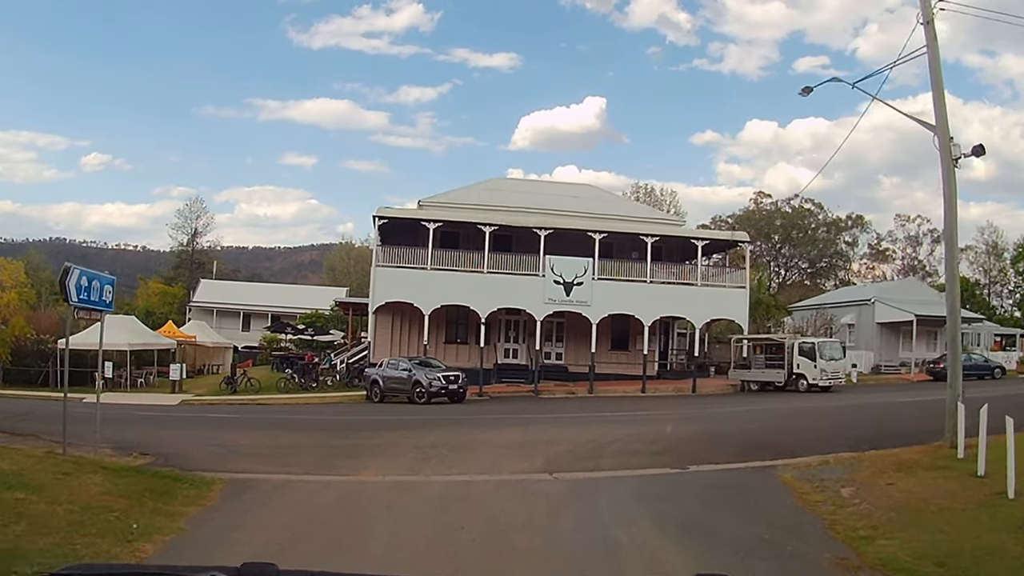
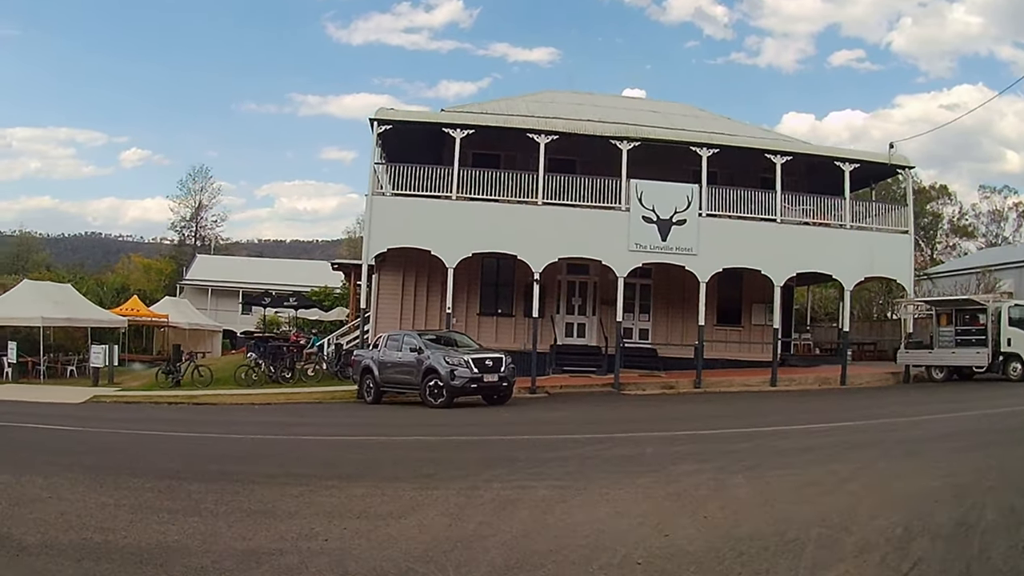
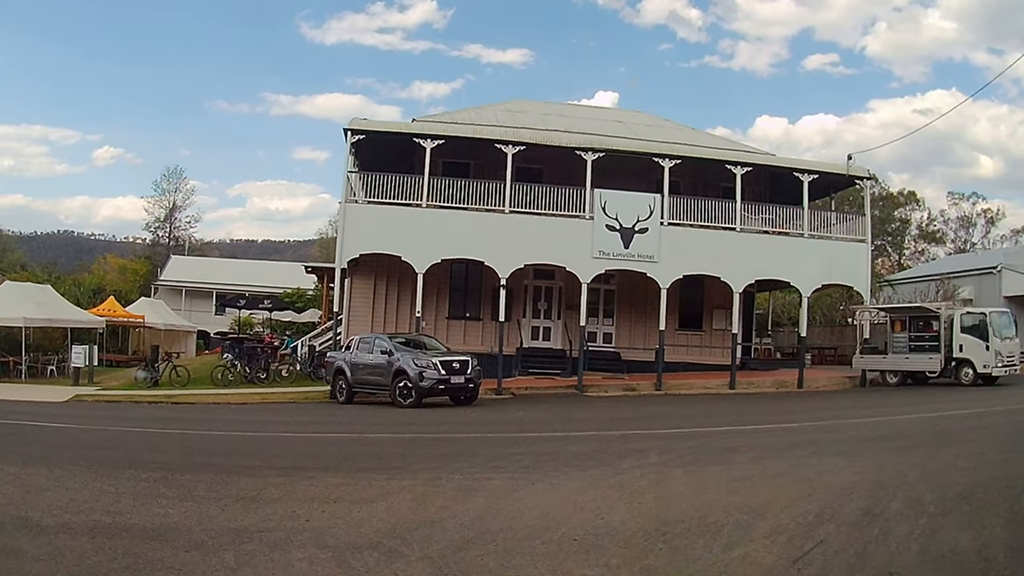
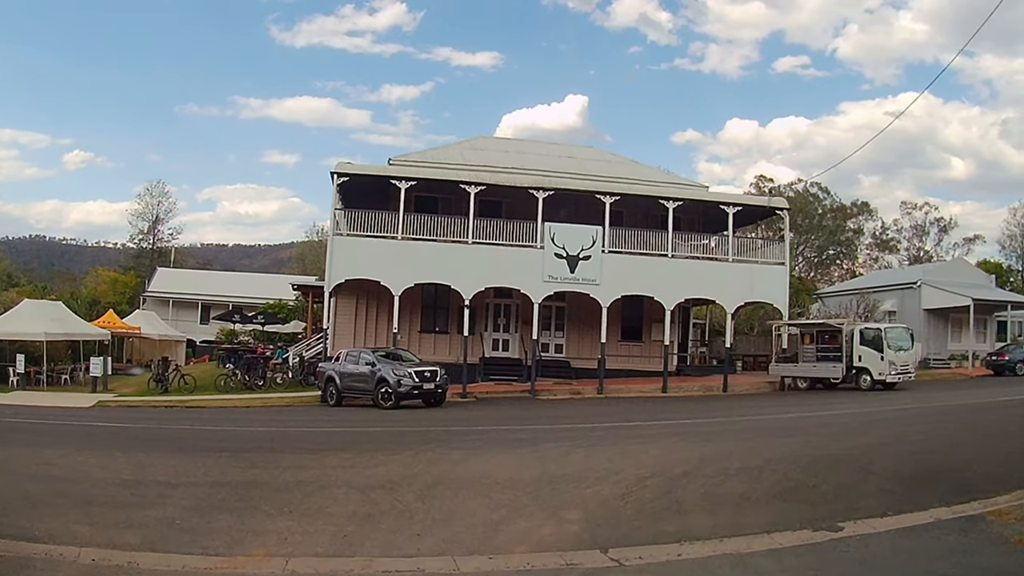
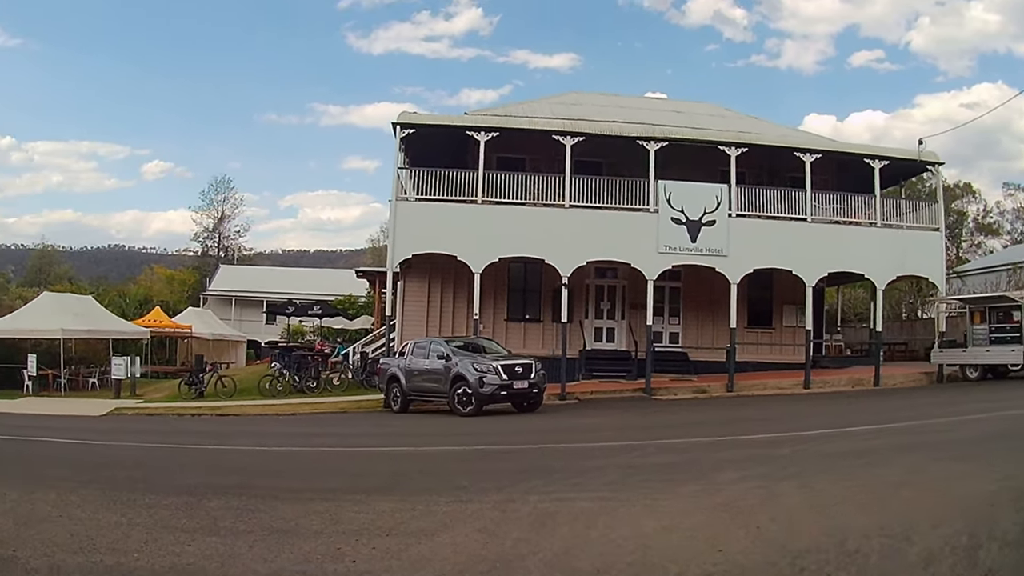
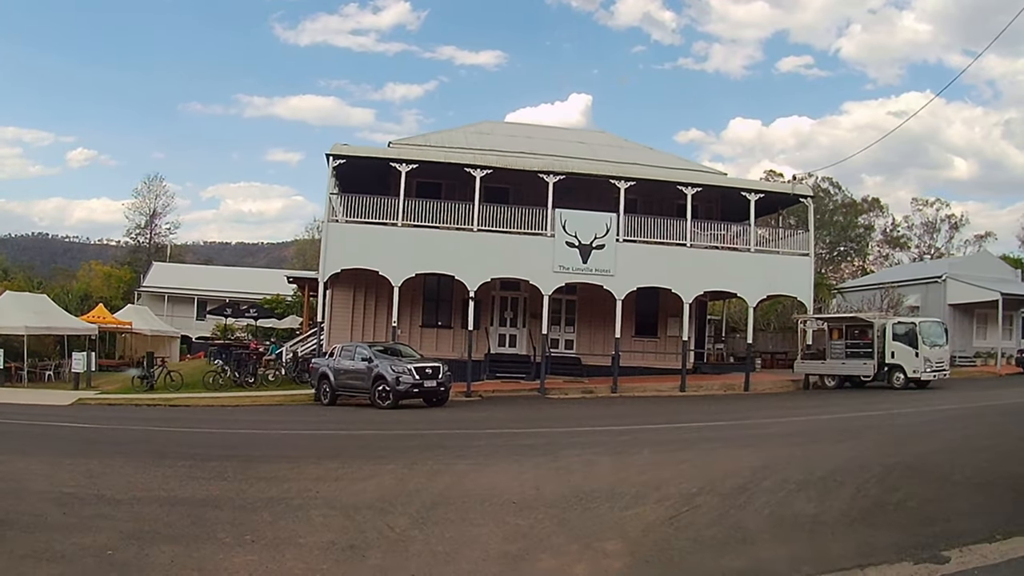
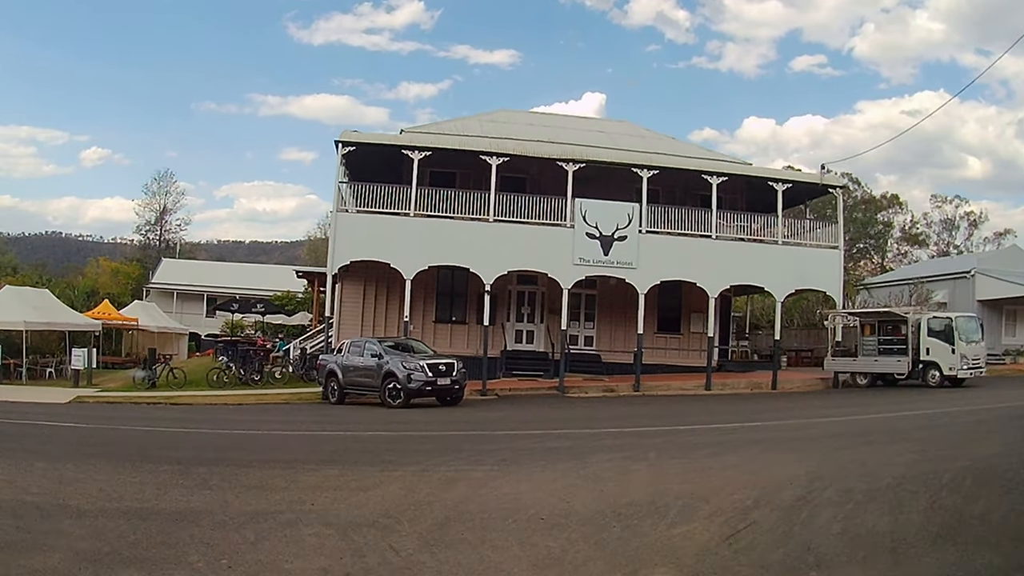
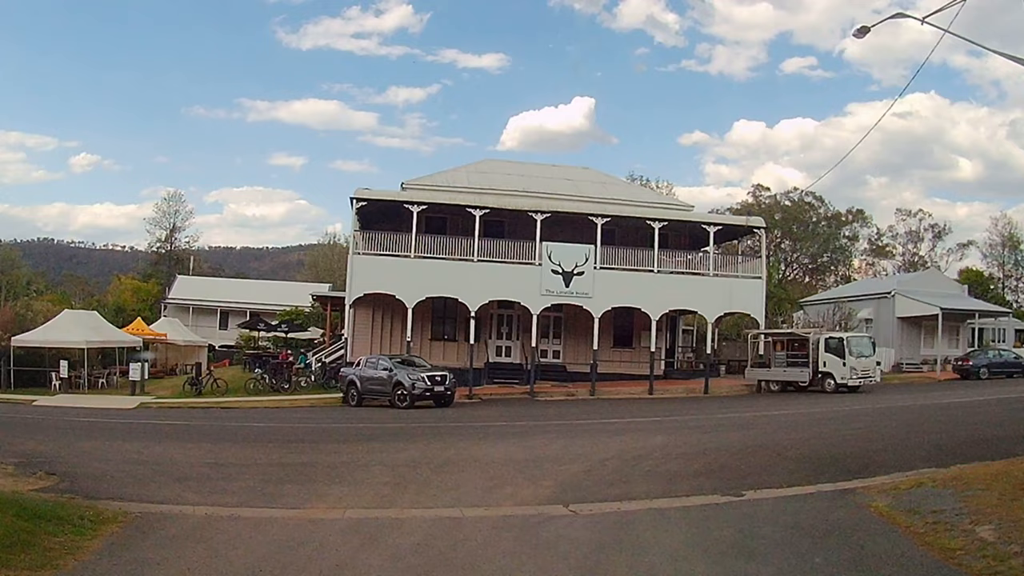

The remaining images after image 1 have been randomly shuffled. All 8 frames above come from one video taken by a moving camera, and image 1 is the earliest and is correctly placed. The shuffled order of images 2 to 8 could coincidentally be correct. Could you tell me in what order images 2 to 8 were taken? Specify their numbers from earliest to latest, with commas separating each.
8, 4, 6, 7, 3, 2, 5
